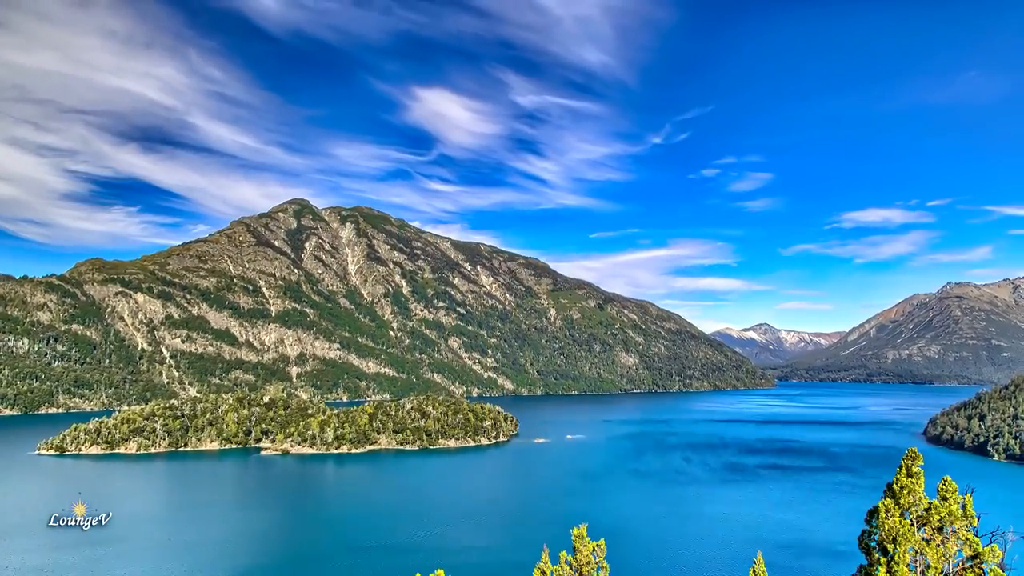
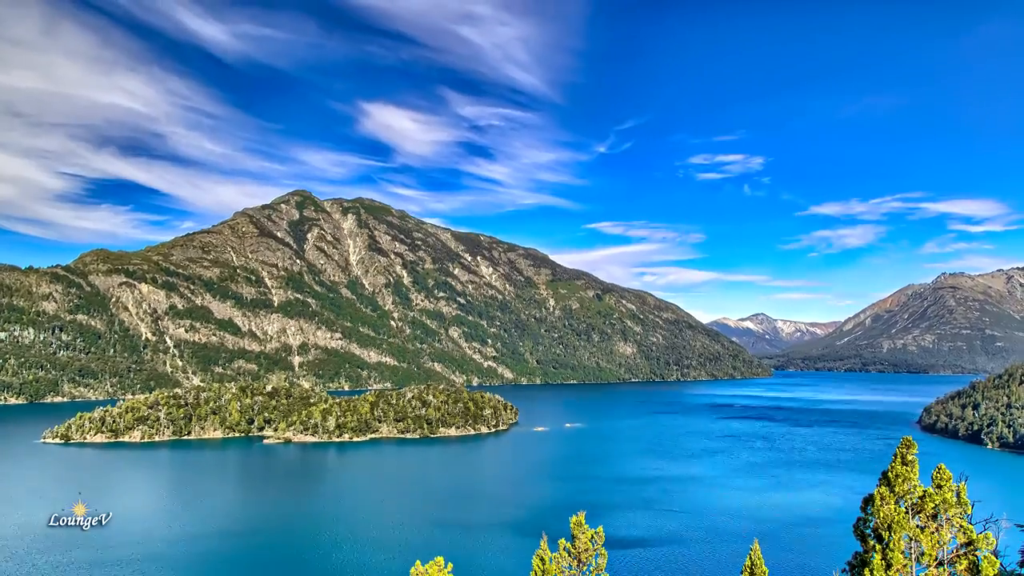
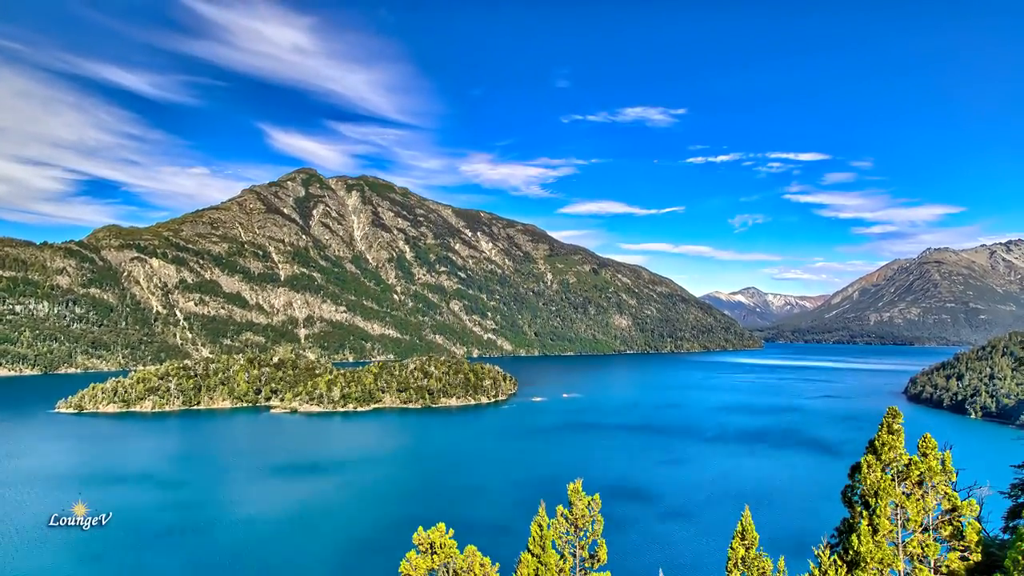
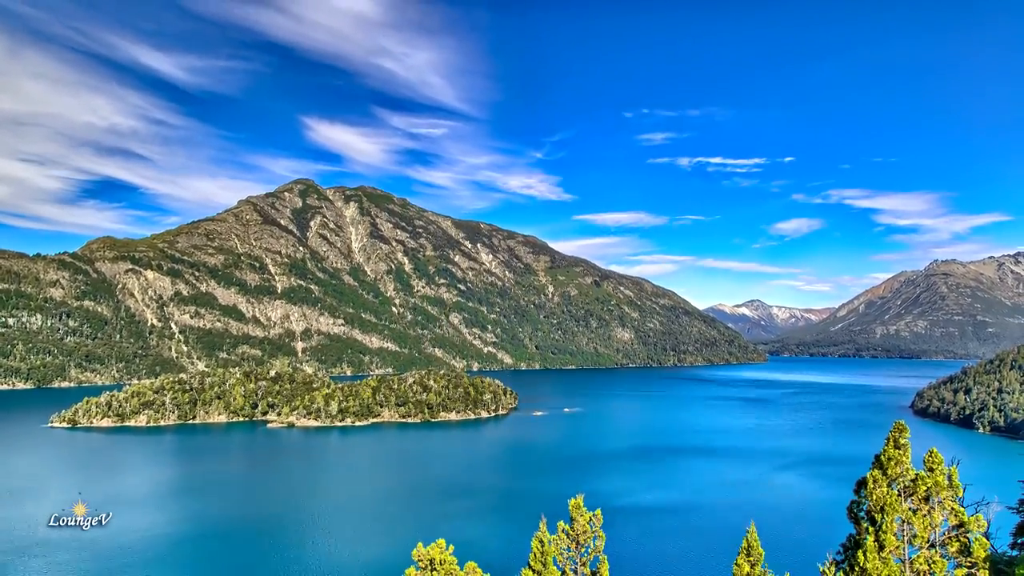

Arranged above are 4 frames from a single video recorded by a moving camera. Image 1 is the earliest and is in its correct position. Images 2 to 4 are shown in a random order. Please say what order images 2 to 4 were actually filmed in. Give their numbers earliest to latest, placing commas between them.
2, 4, 3
